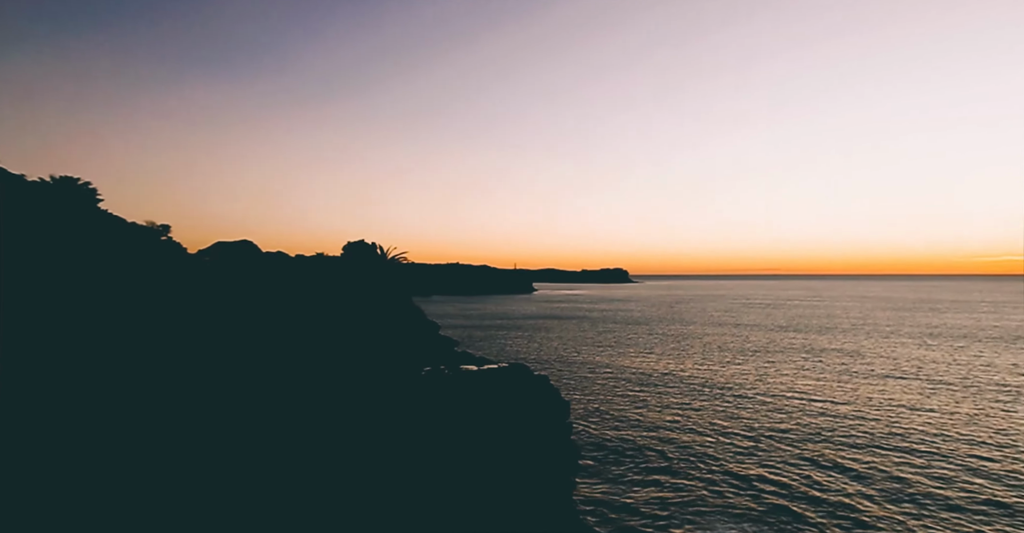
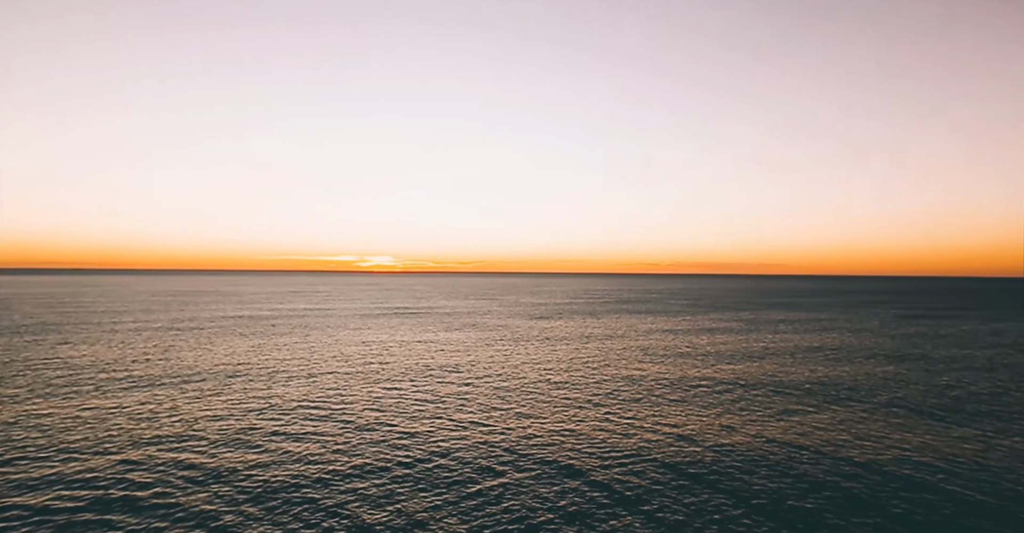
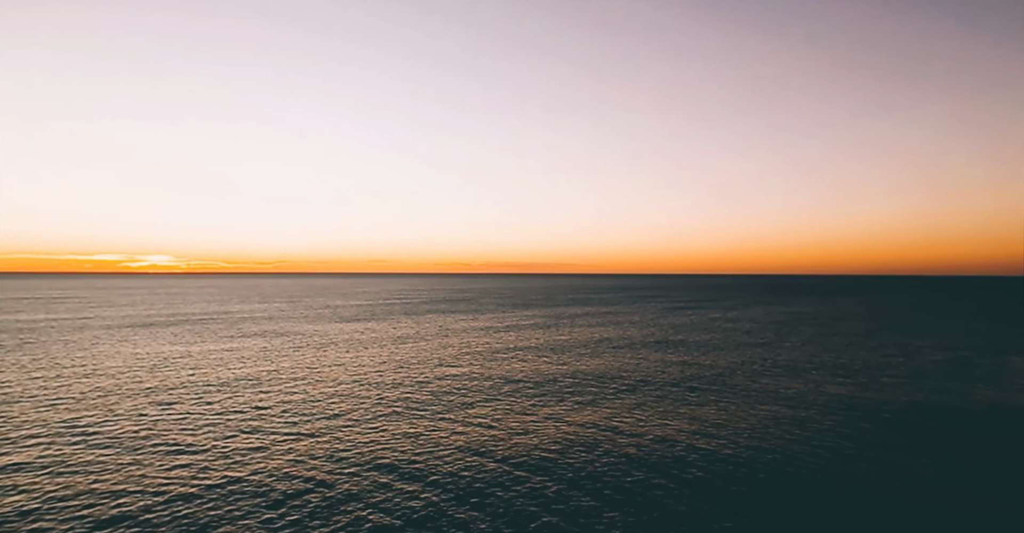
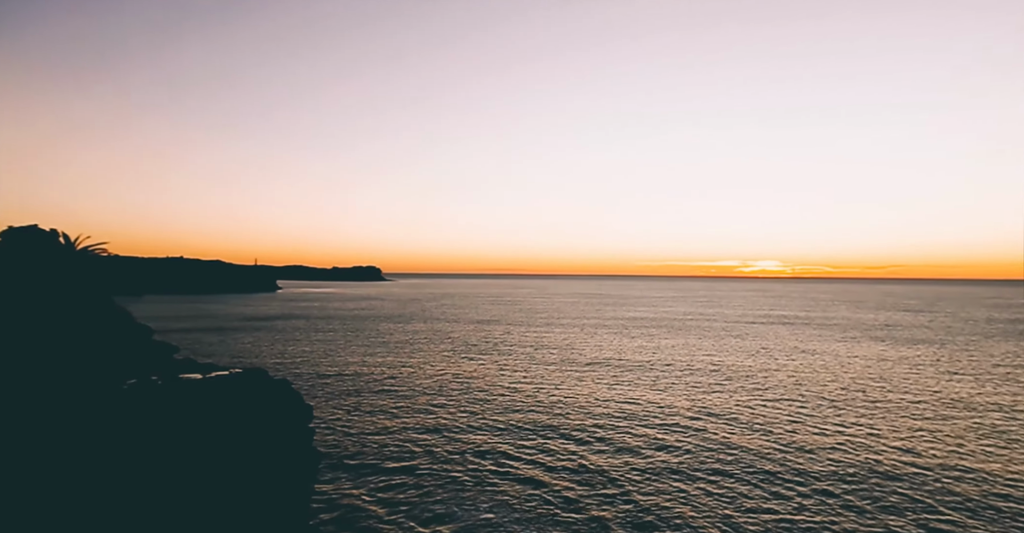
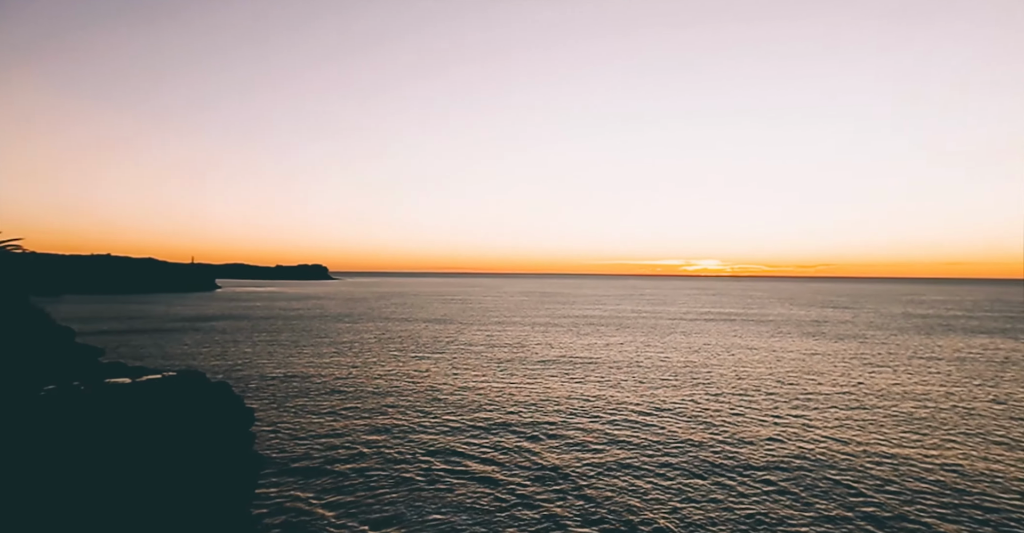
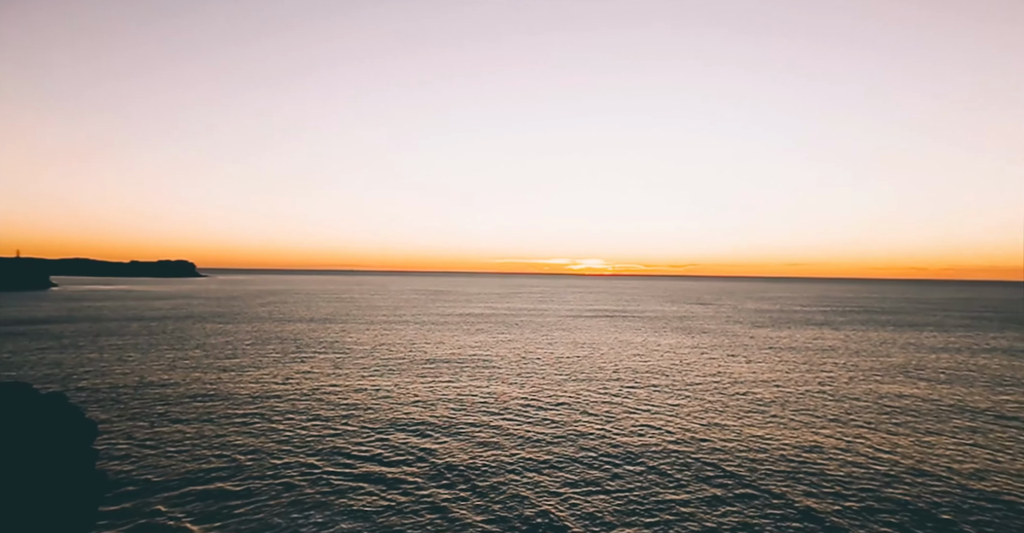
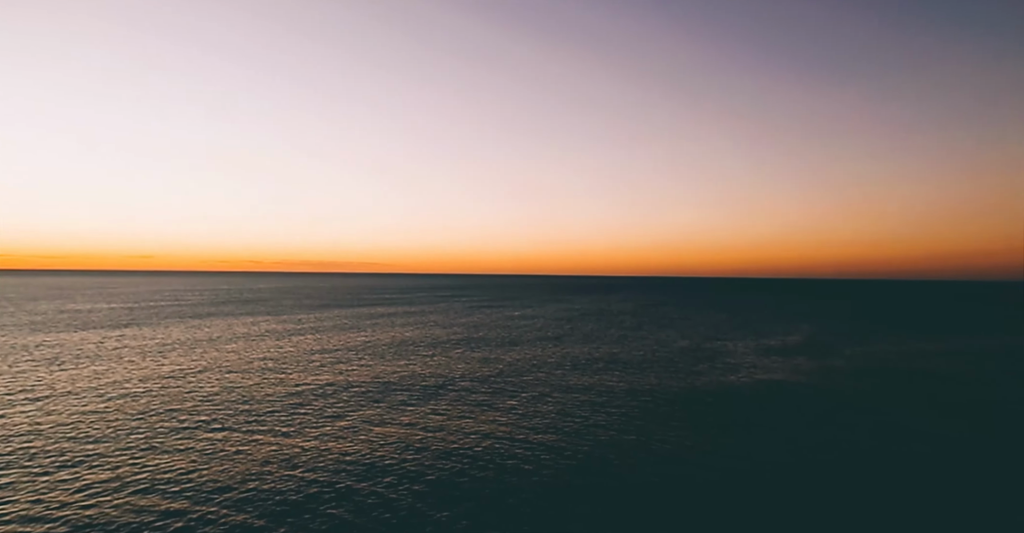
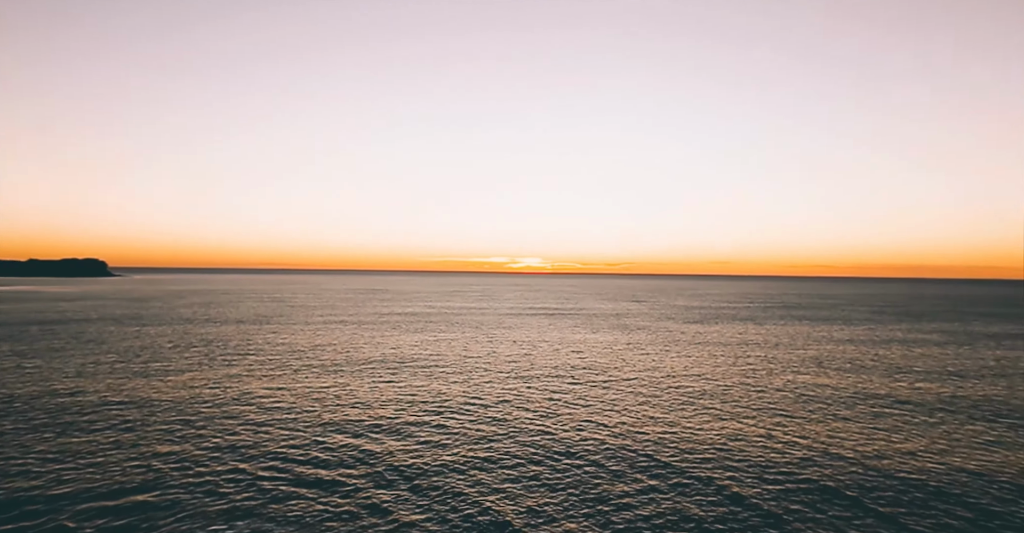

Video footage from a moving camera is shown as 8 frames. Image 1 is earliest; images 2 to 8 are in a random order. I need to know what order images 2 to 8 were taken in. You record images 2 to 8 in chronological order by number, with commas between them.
4, 5, 6, 8, 2, 3, 7
